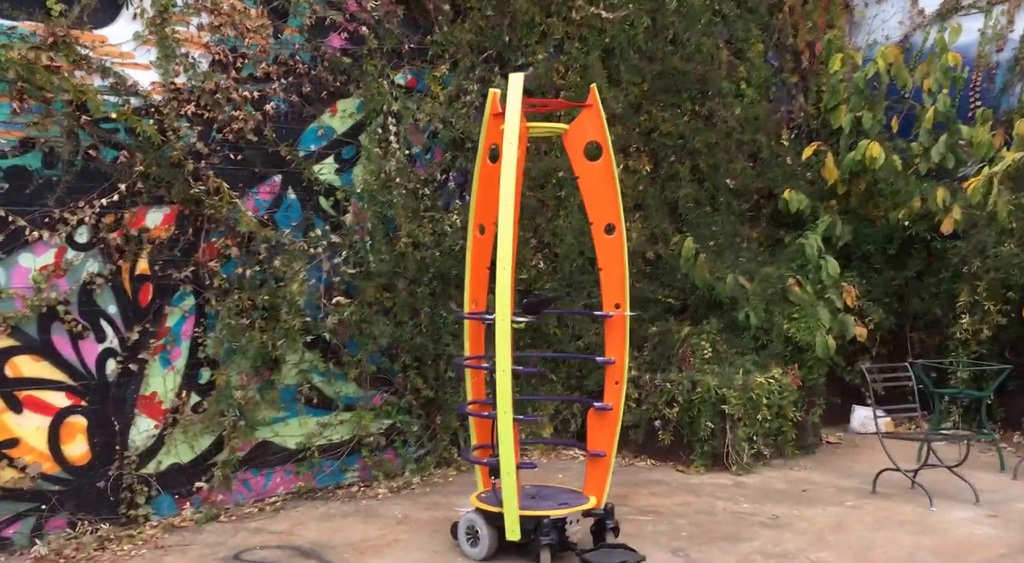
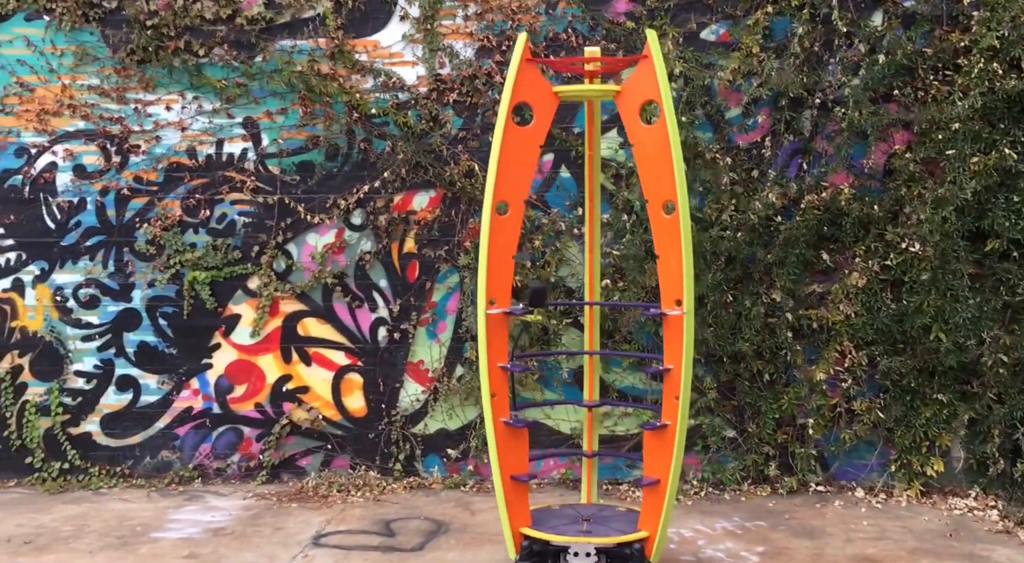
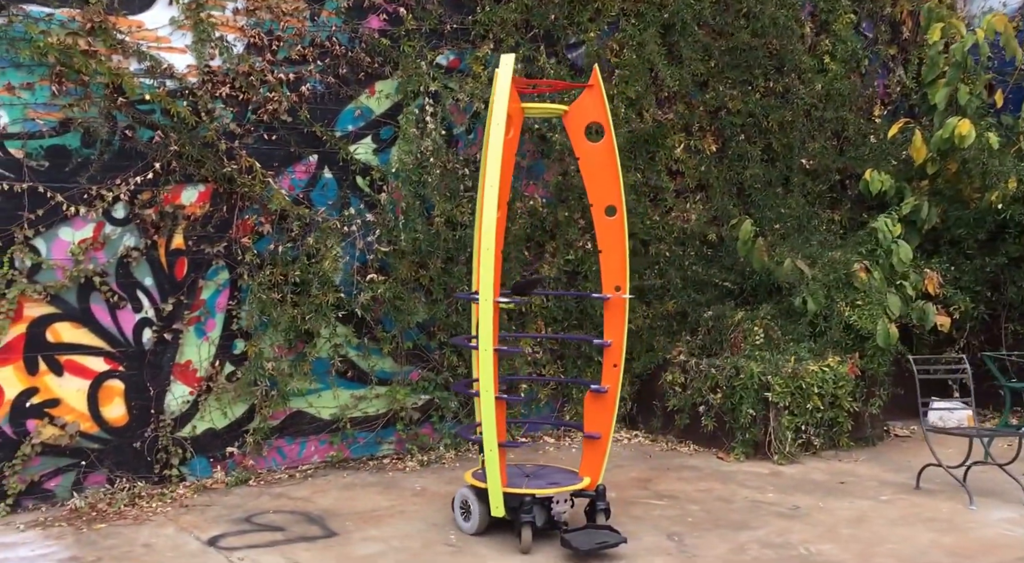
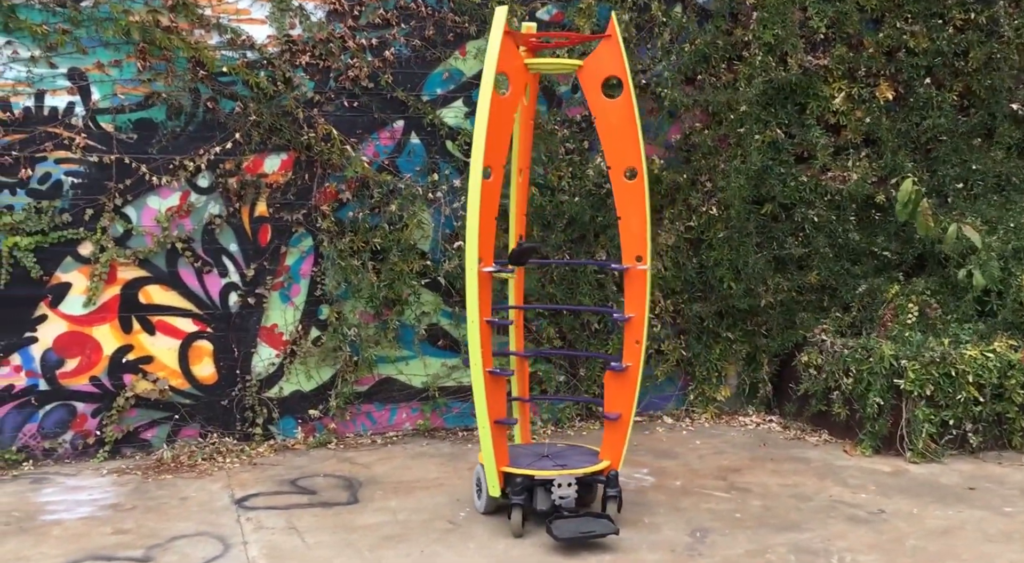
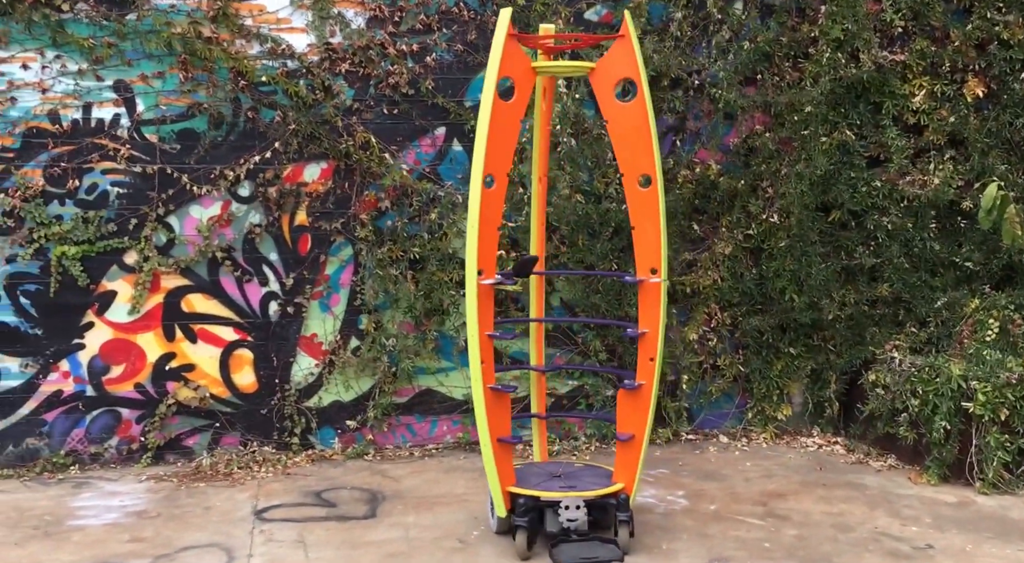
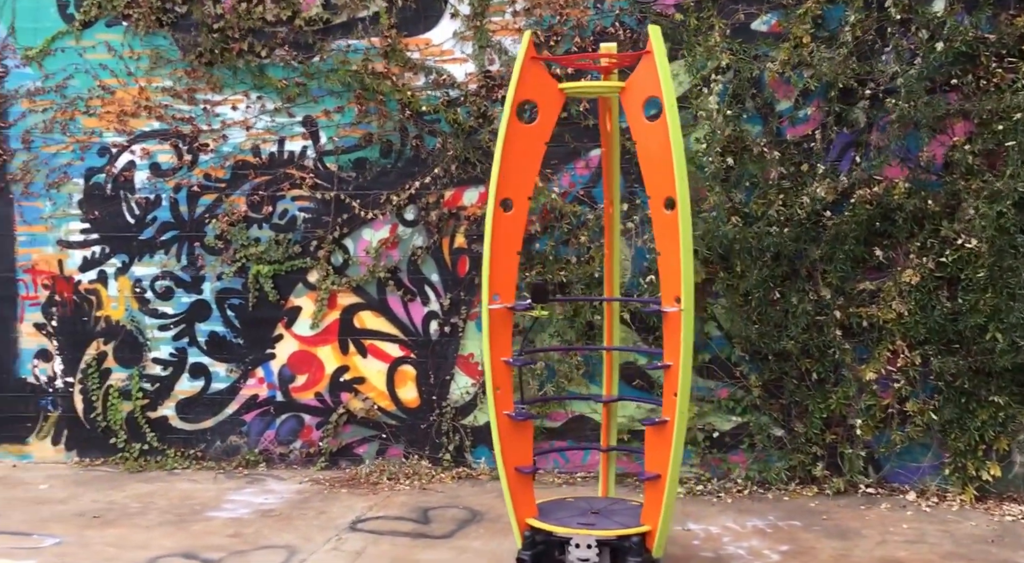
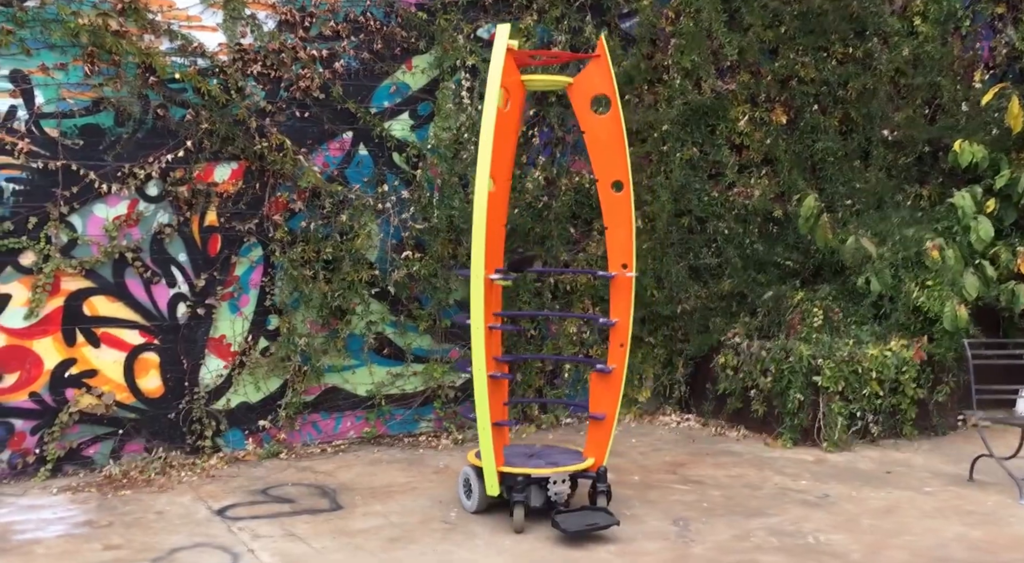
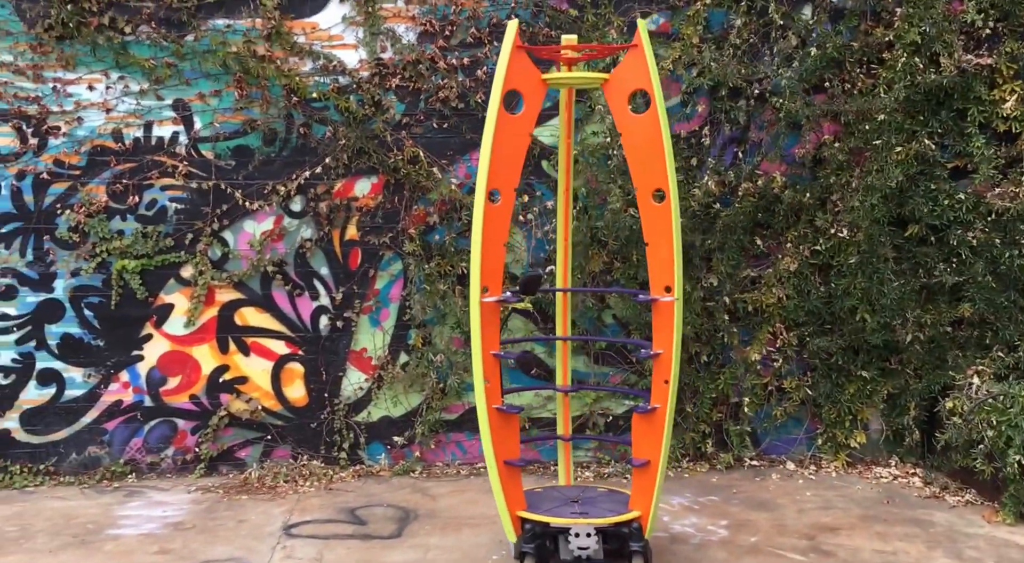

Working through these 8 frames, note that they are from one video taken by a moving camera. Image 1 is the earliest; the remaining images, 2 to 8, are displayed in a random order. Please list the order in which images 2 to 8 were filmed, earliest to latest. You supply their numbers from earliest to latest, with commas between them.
3, 7, 4, 5, 8, 2, 6
